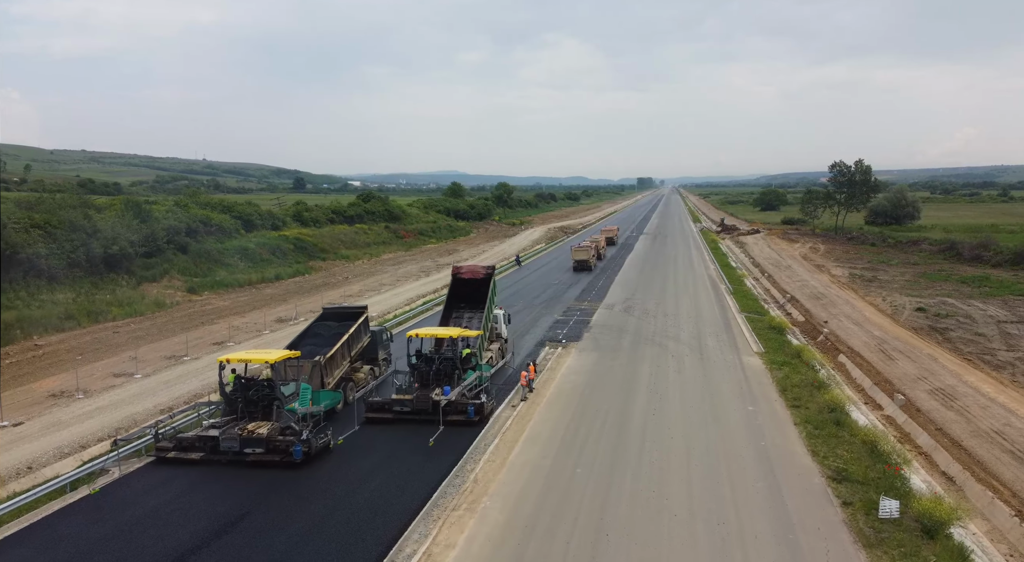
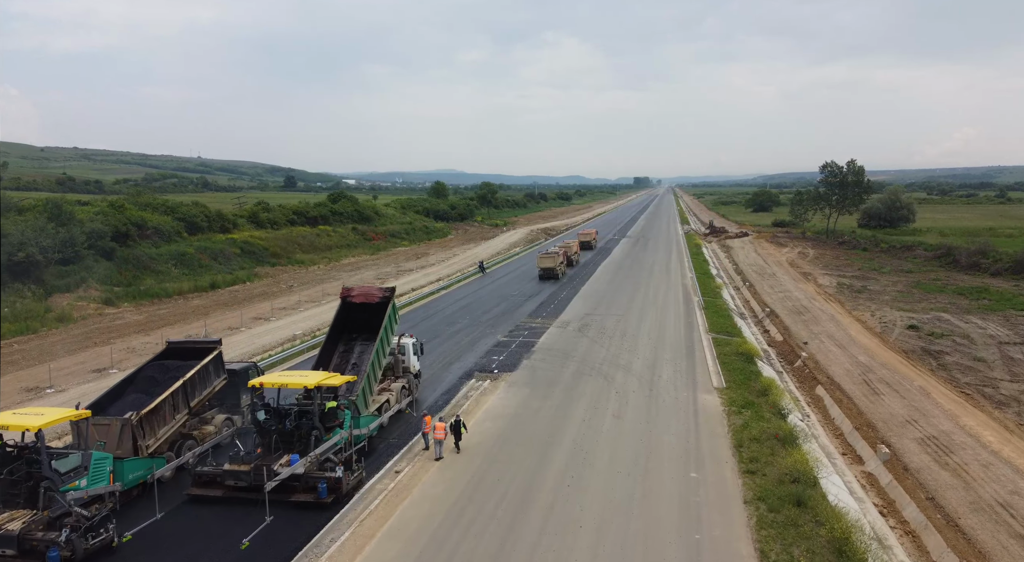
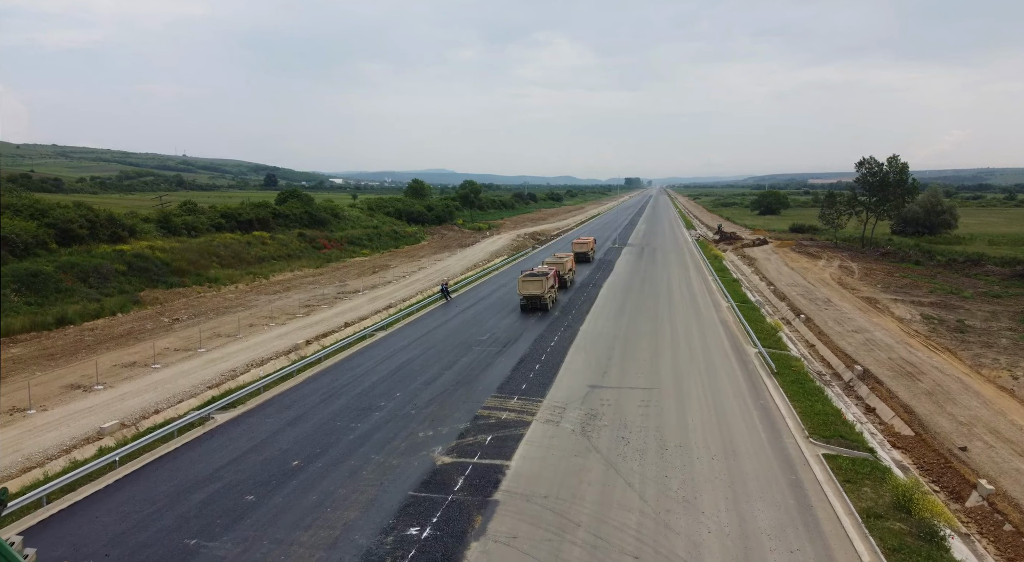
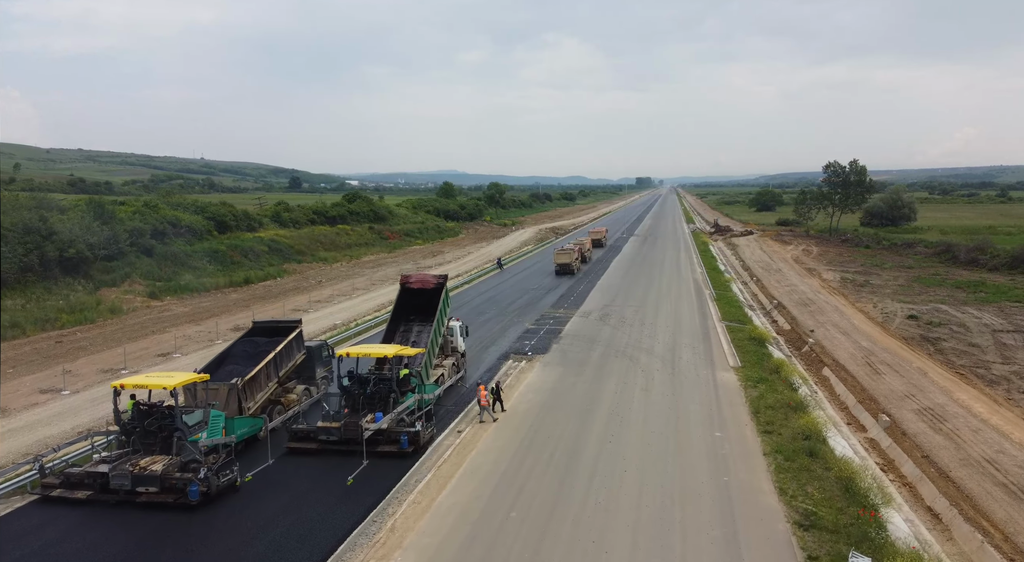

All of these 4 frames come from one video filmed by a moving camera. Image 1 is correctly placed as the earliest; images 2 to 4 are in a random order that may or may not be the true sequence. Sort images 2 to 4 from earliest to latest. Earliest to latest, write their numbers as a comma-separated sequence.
4, 2, 3
